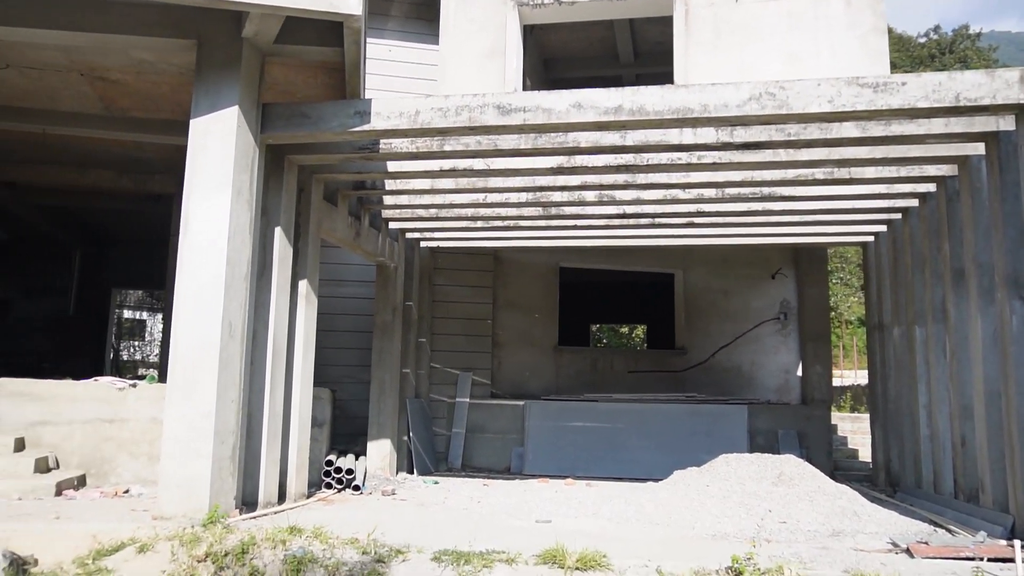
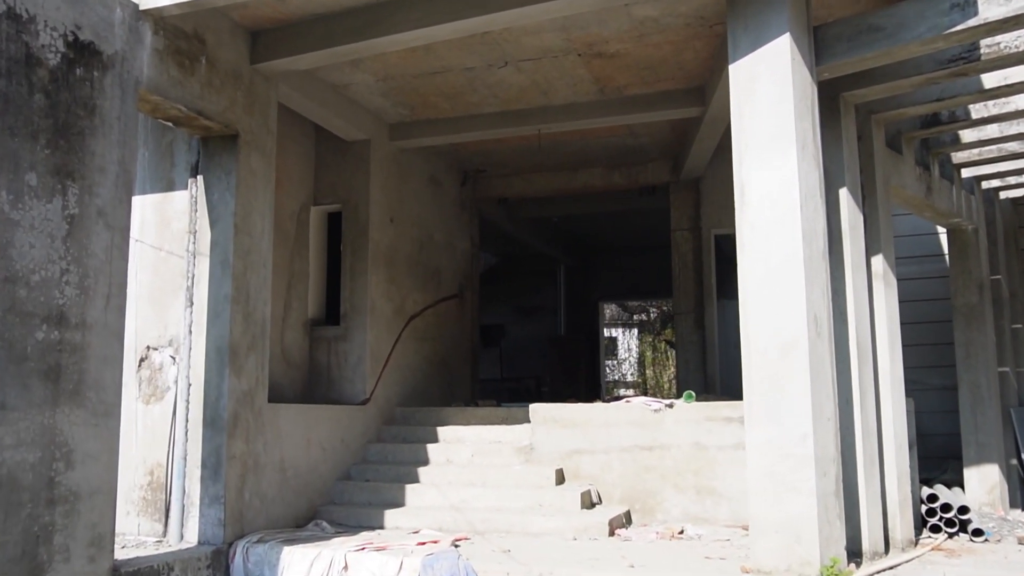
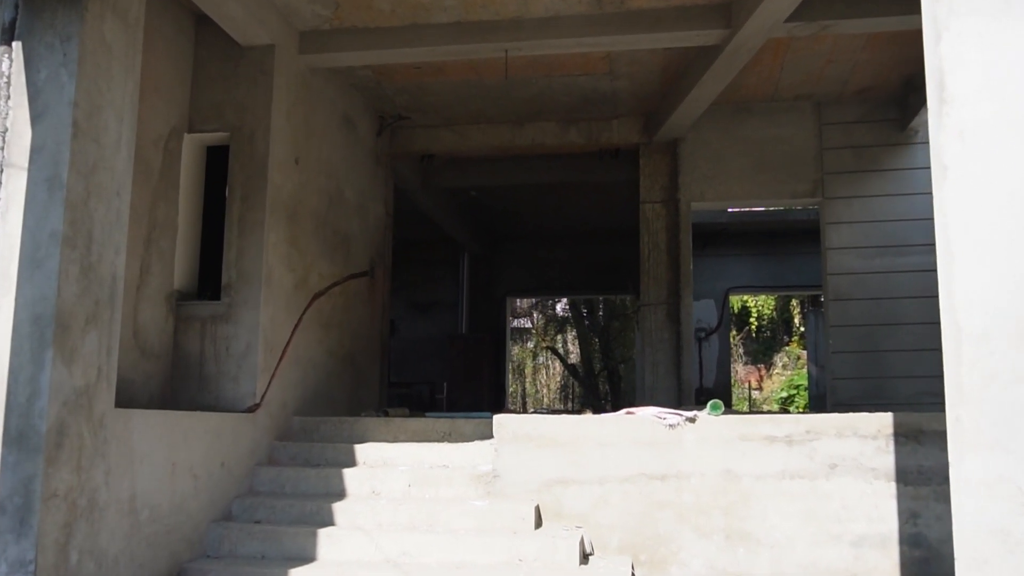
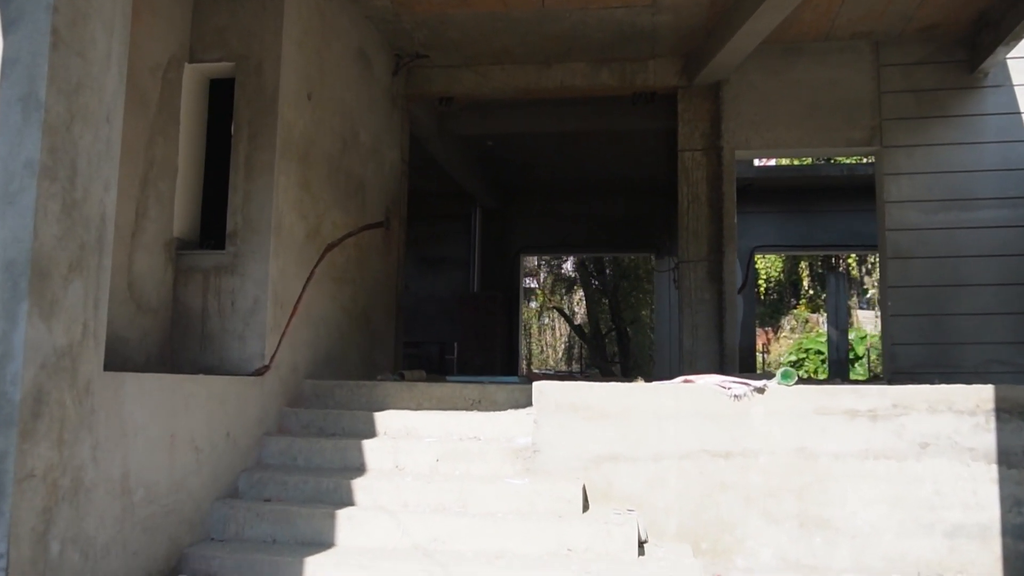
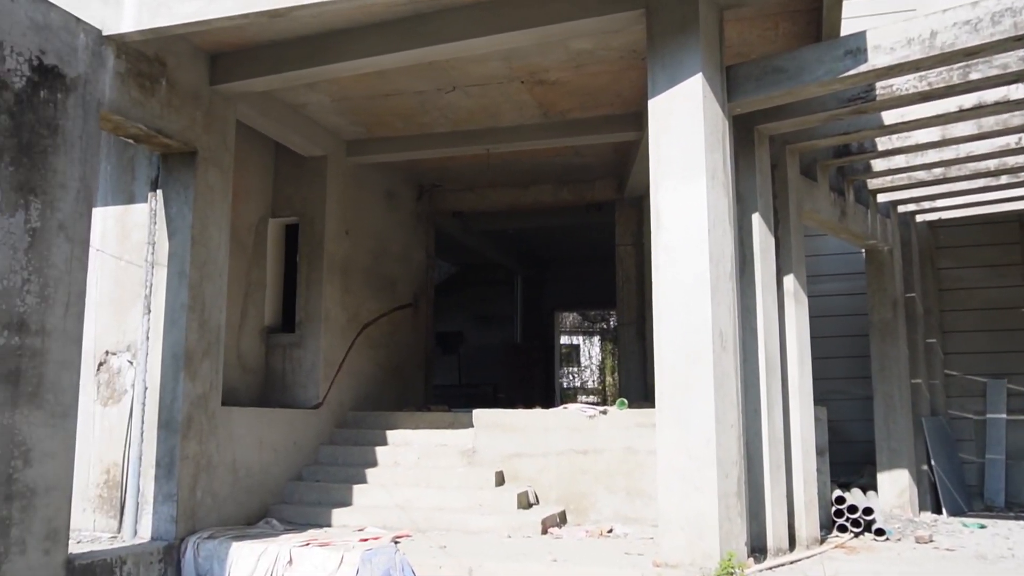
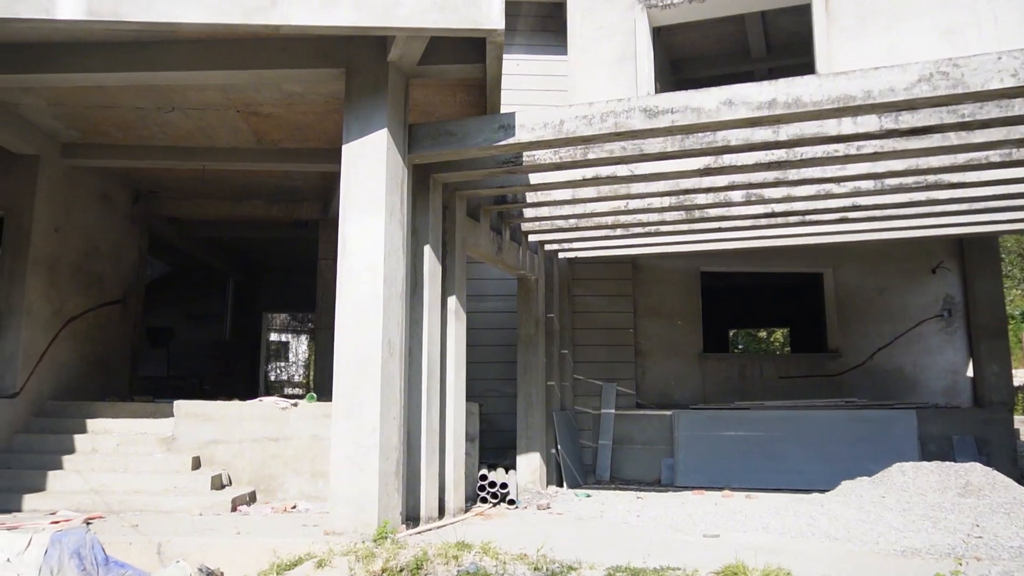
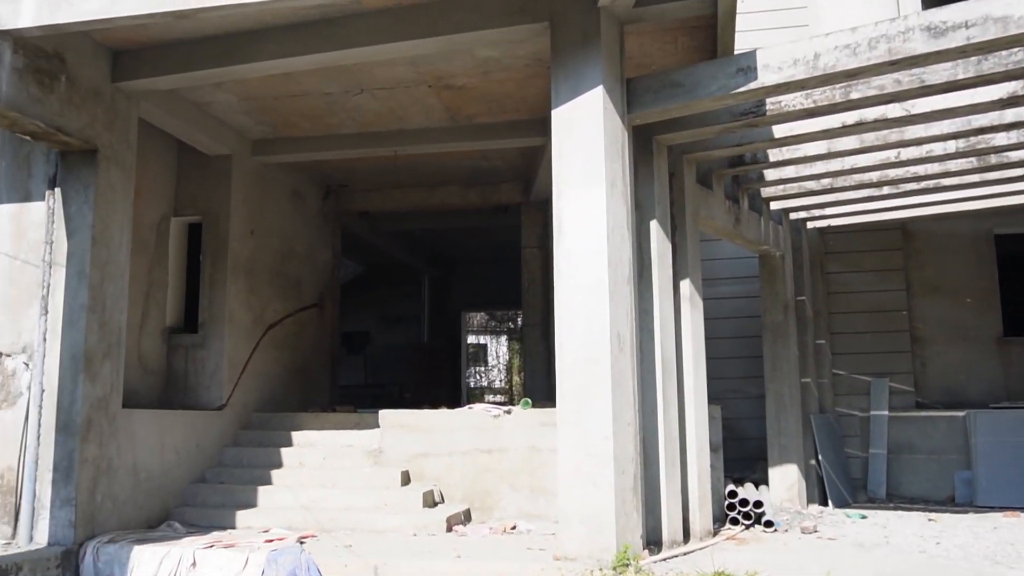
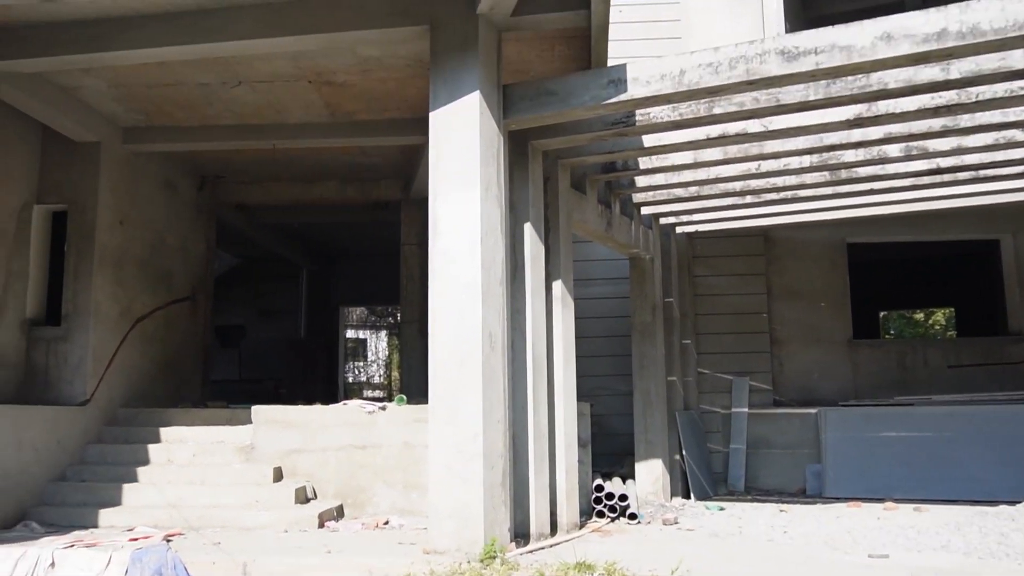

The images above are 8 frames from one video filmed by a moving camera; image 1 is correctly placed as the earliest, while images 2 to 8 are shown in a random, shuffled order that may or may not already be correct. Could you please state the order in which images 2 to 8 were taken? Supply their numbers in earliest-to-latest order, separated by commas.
6, 8, 7, 5, 2, 3, 4
